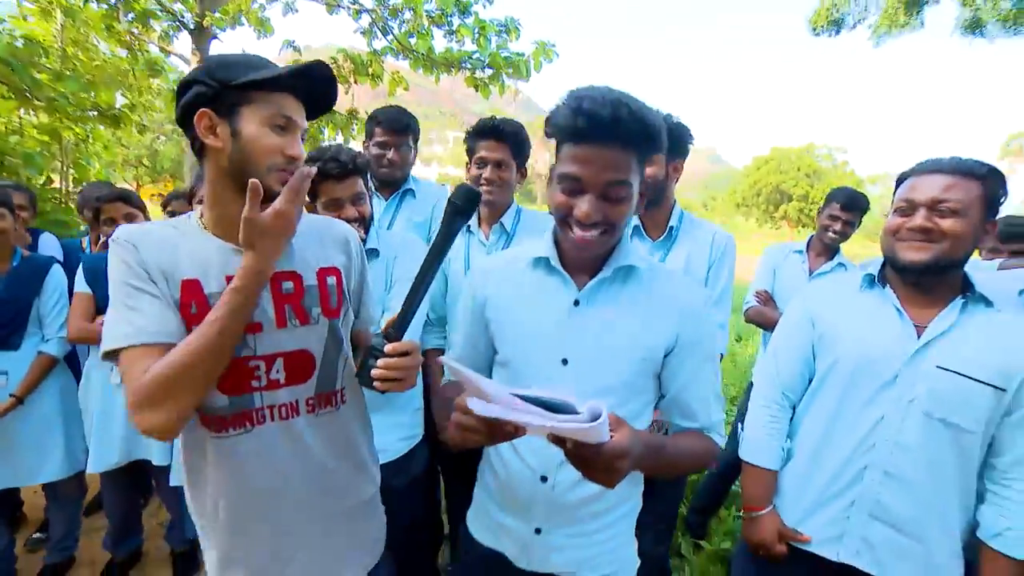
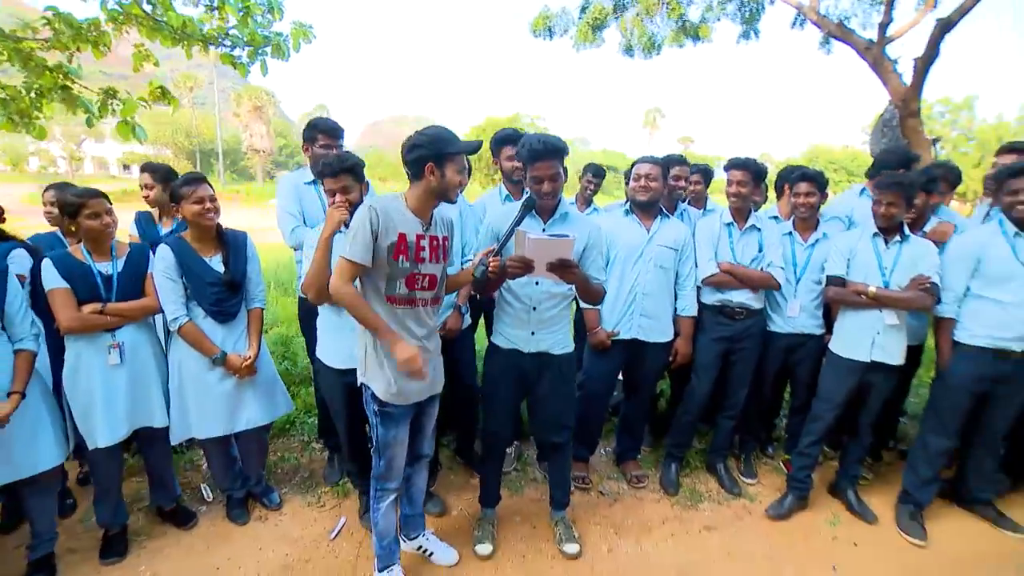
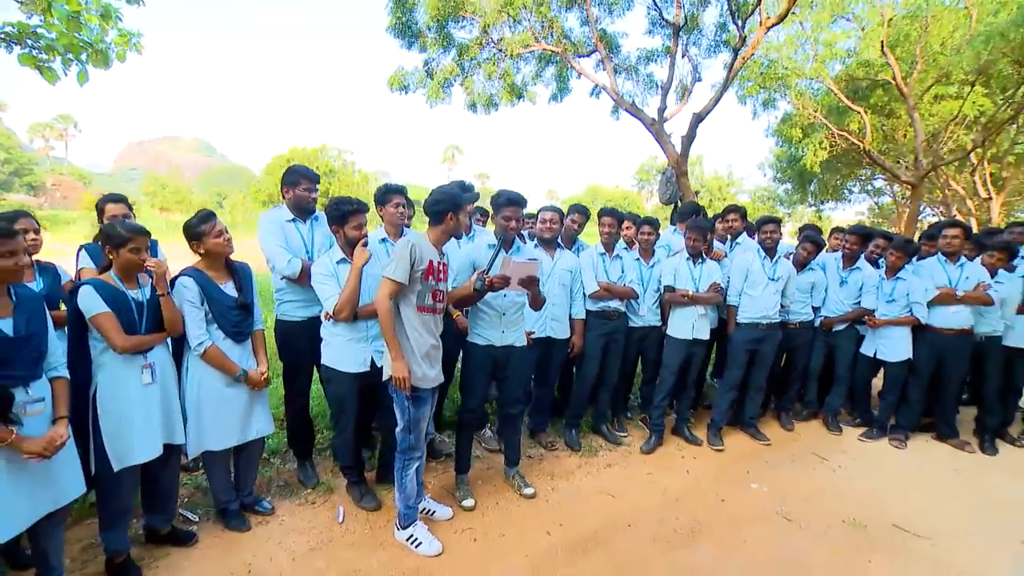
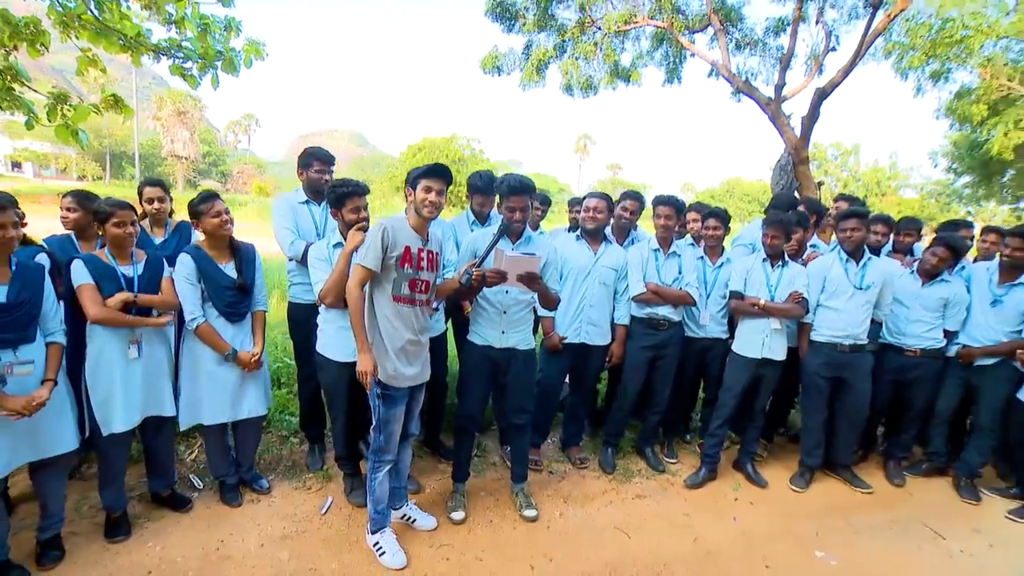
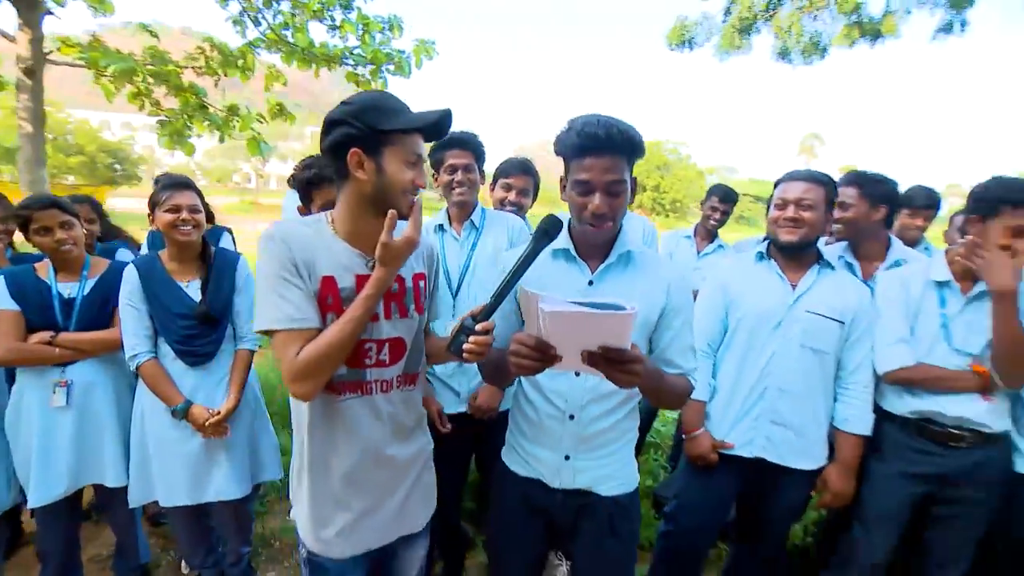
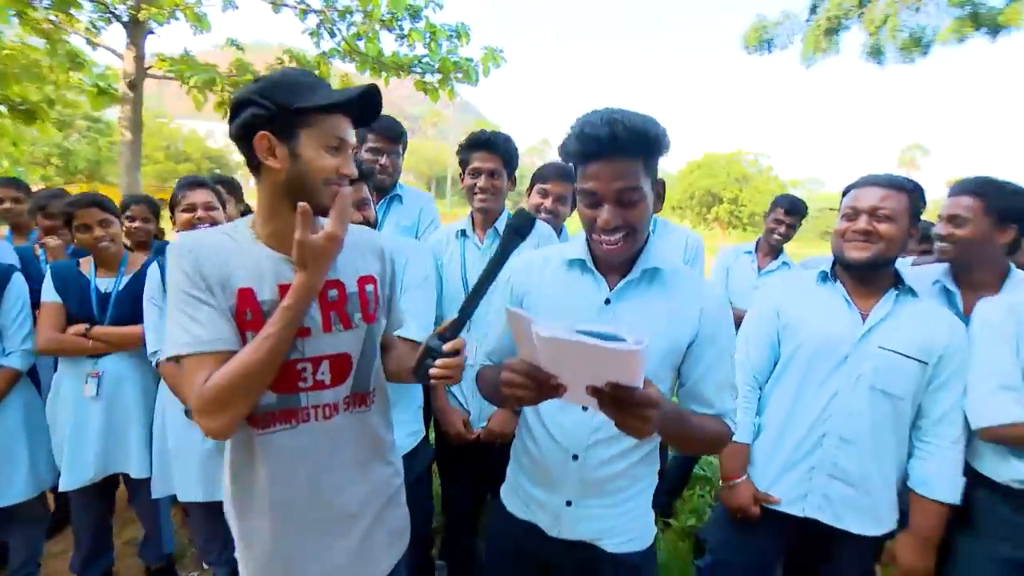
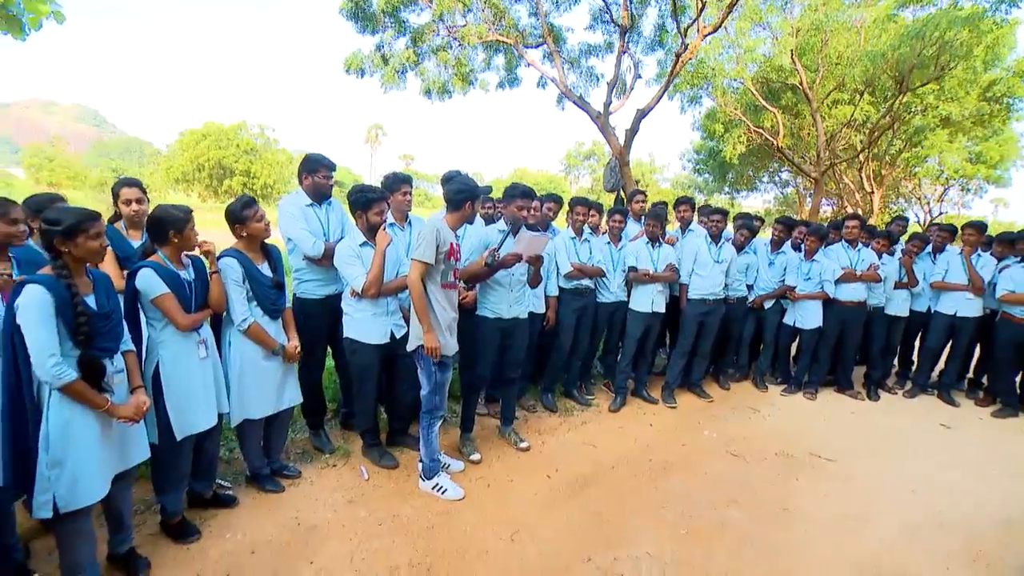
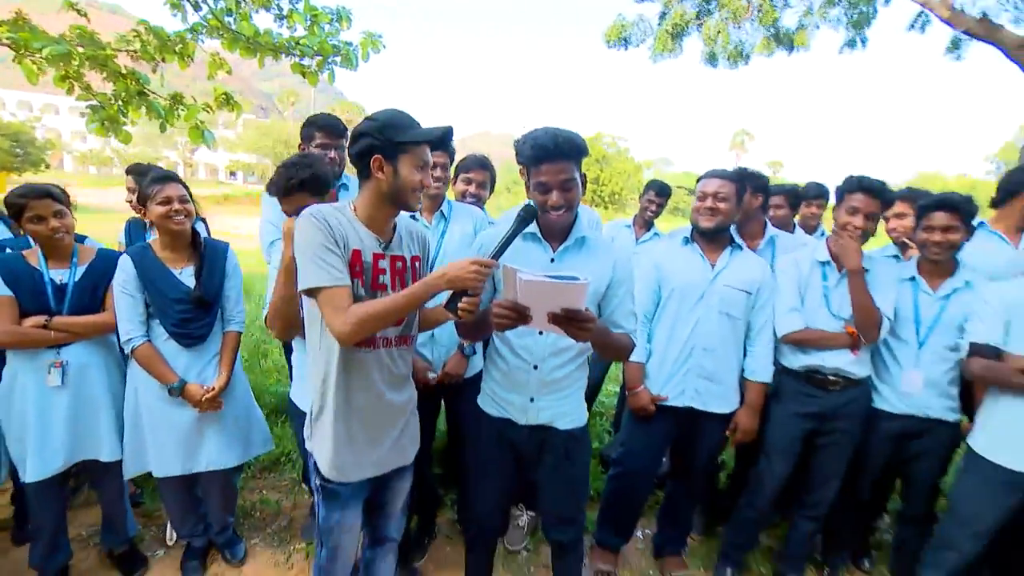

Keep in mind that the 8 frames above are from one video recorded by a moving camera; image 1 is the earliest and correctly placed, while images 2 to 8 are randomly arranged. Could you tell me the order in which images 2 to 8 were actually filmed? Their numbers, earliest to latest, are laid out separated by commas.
6, 5, 8, 2, 4, 3, 7
